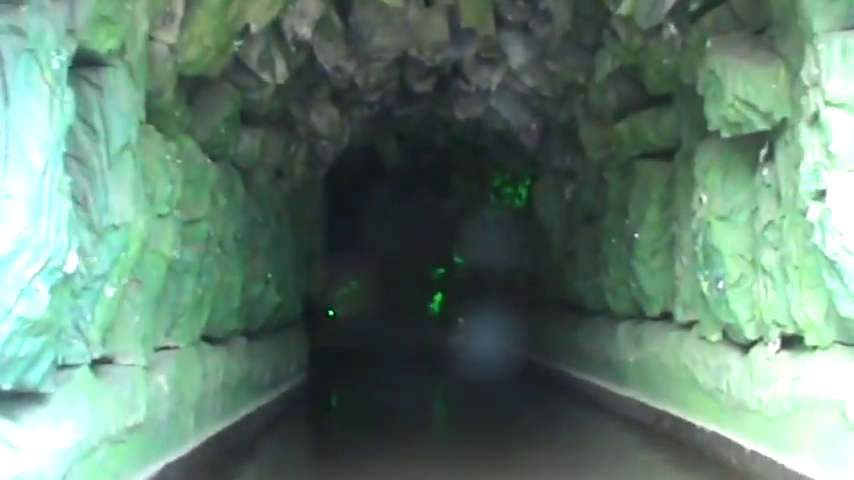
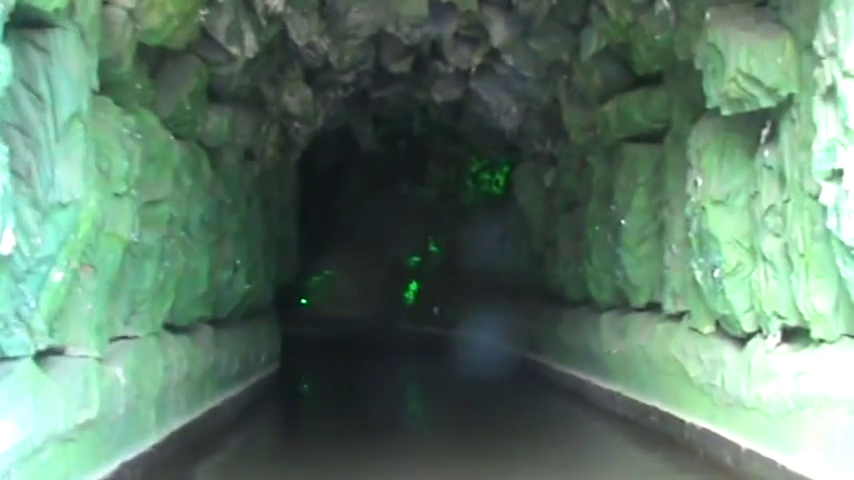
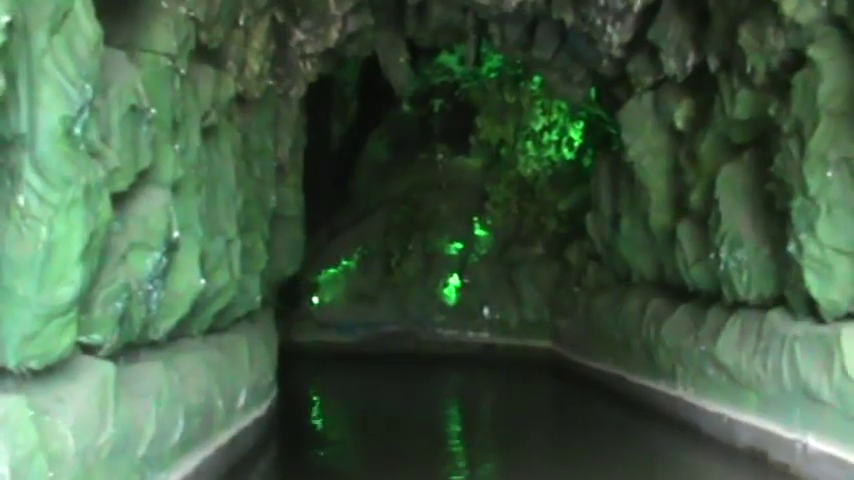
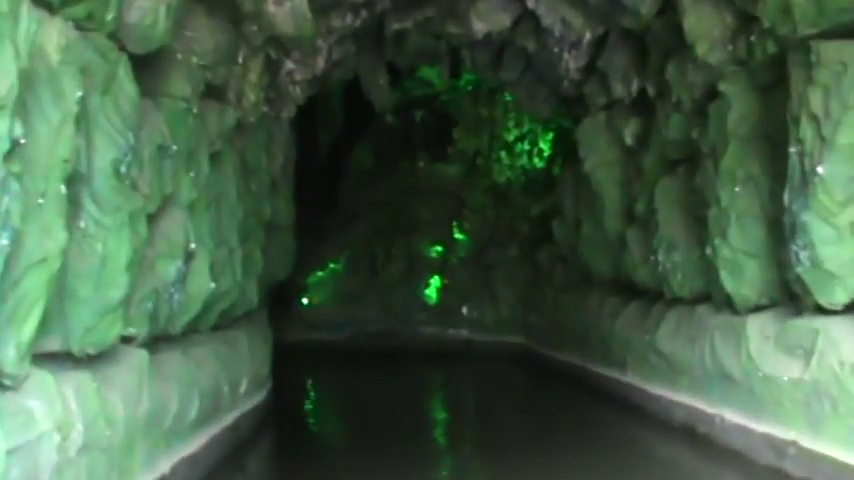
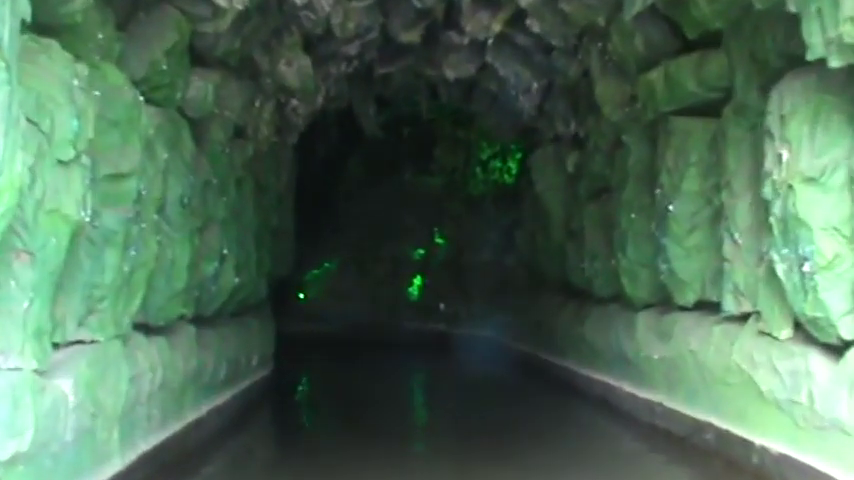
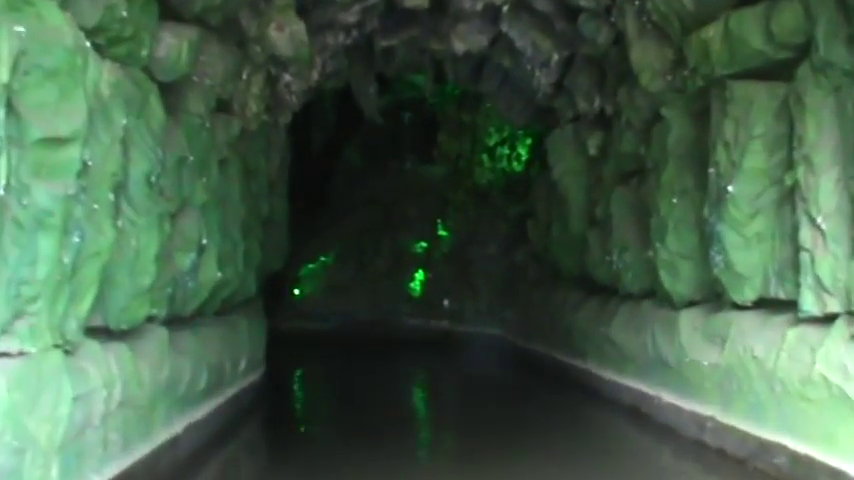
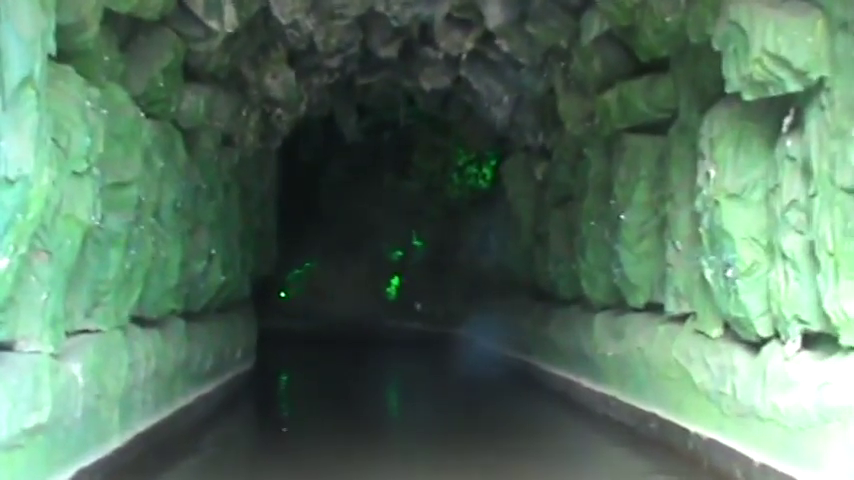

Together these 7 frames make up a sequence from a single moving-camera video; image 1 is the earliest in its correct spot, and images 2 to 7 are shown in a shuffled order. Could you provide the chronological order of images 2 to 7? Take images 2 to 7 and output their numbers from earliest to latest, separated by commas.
2, 7, 5, 6, 4, 3
